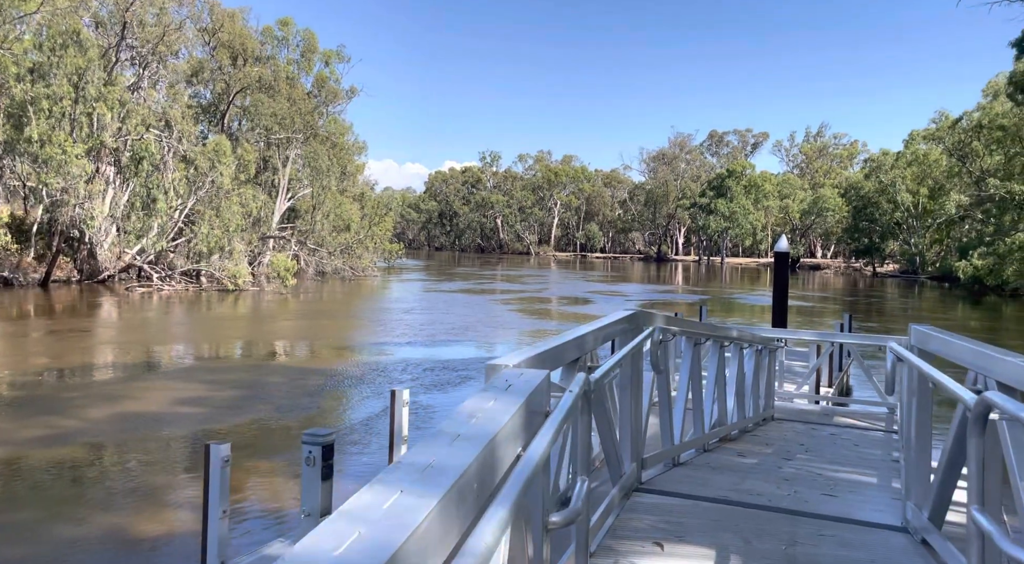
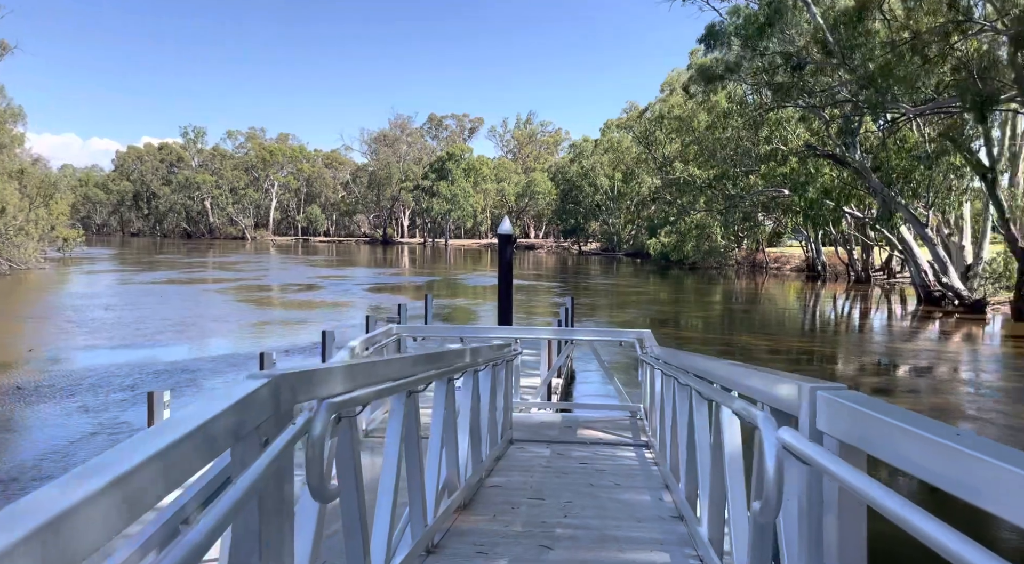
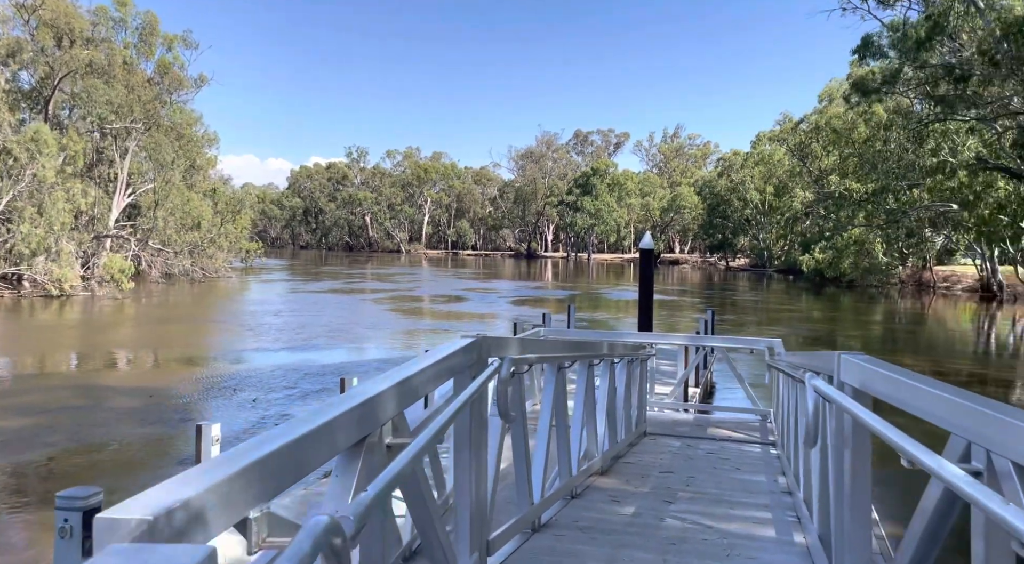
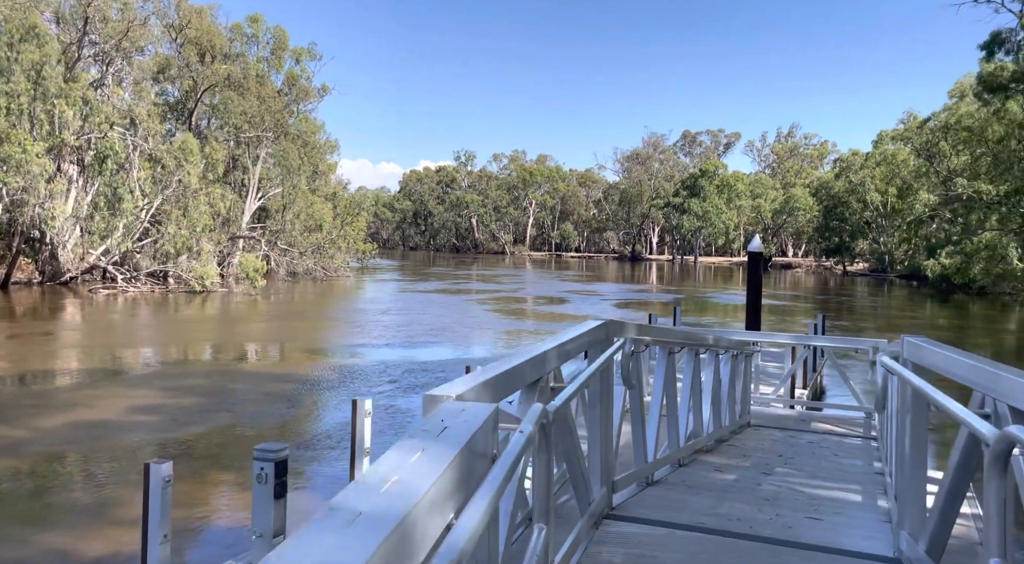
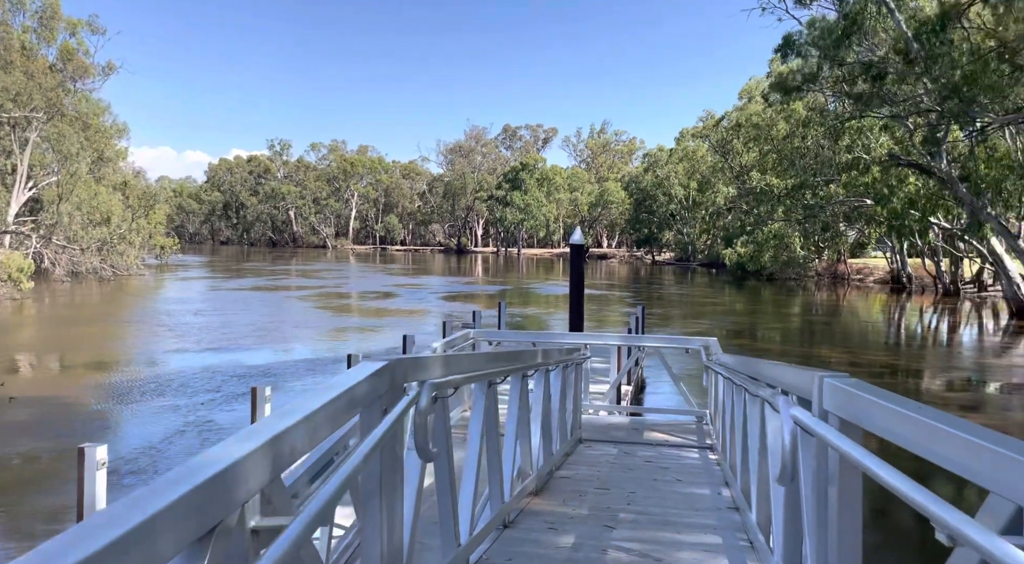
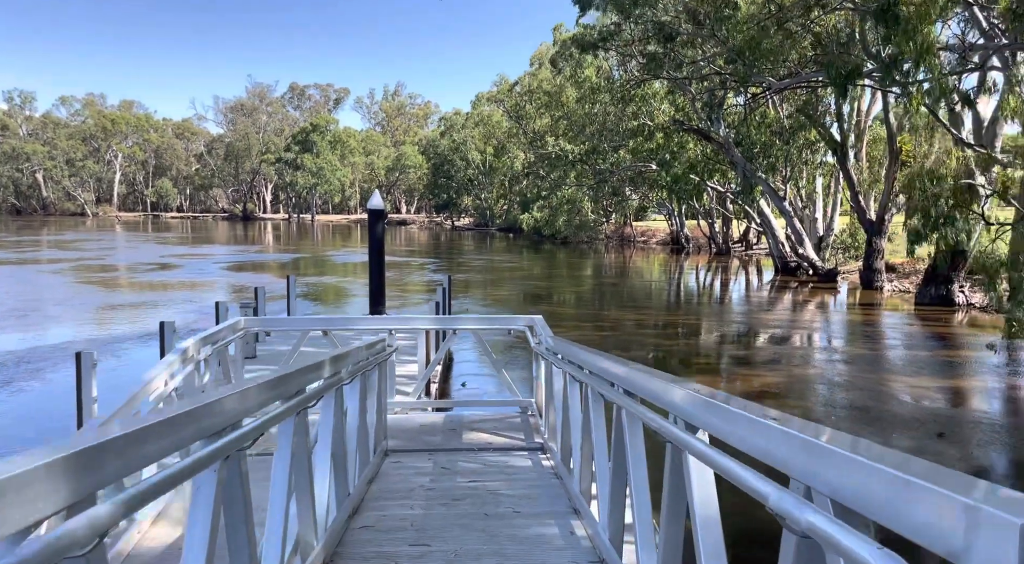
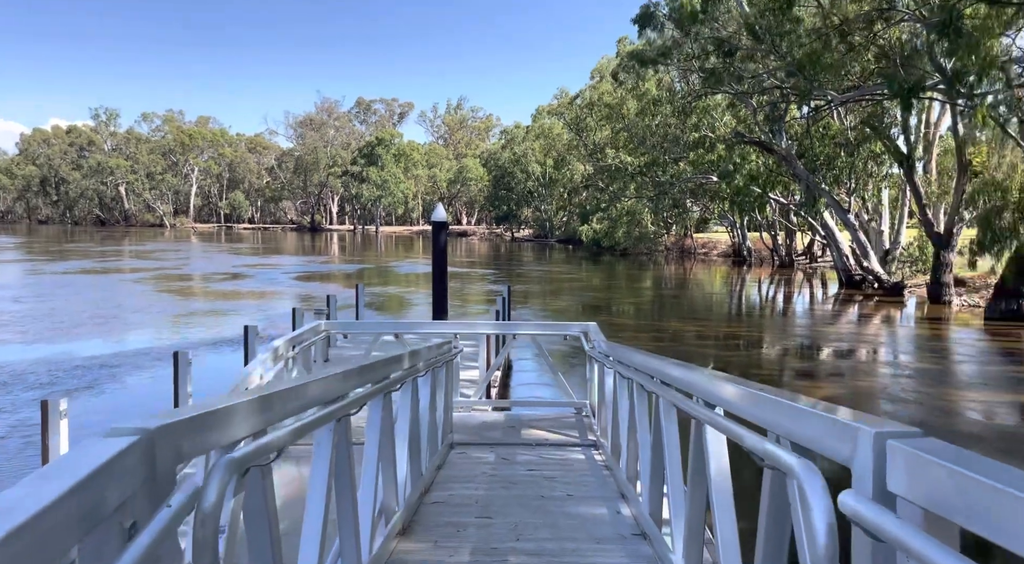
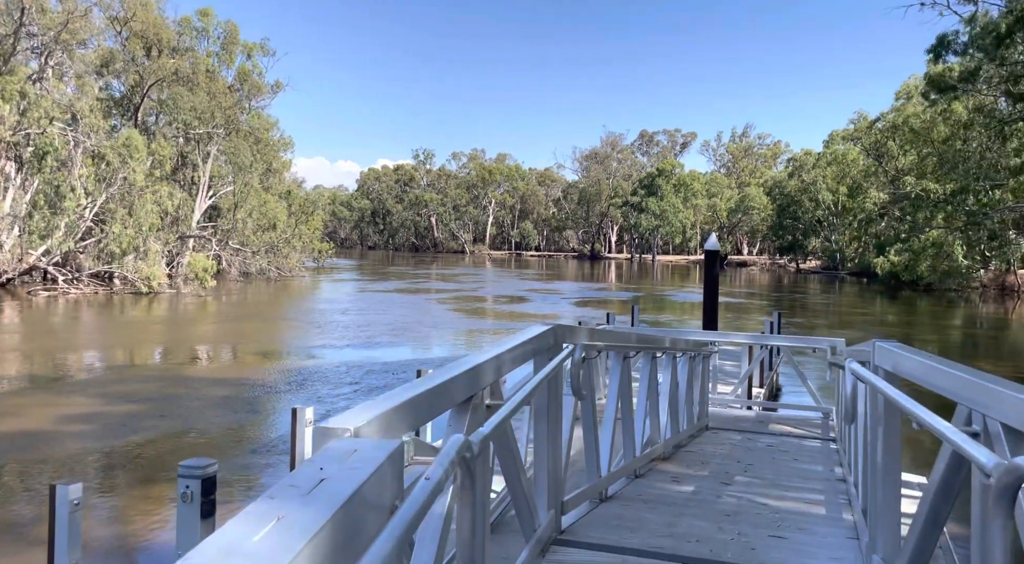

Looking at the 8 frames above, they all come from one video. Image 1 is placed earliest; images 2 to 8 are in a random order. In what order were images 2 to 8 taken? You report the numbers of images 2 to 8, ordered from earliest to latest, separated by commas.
4, 8, 3, 5, 2, 7, 6
